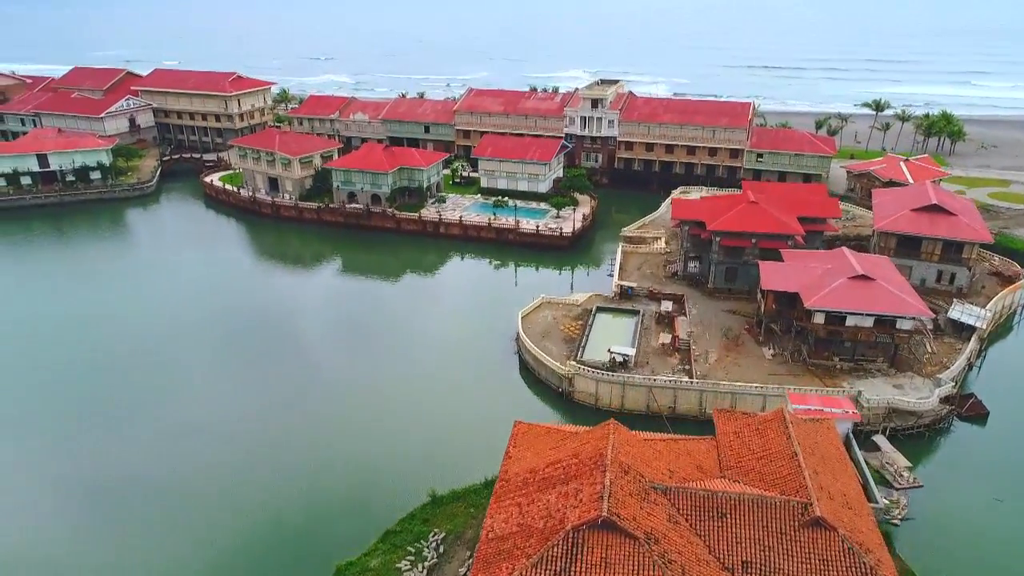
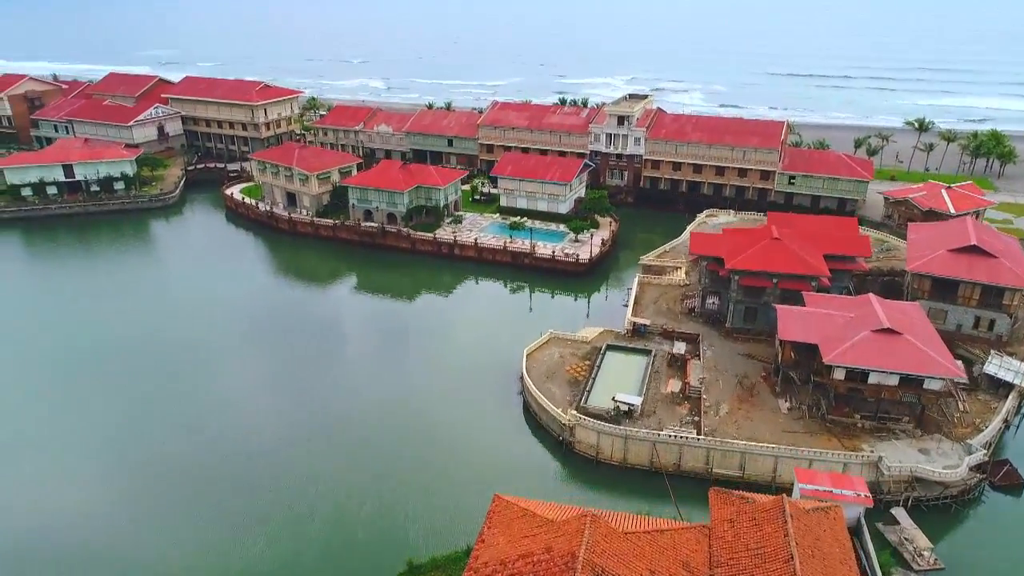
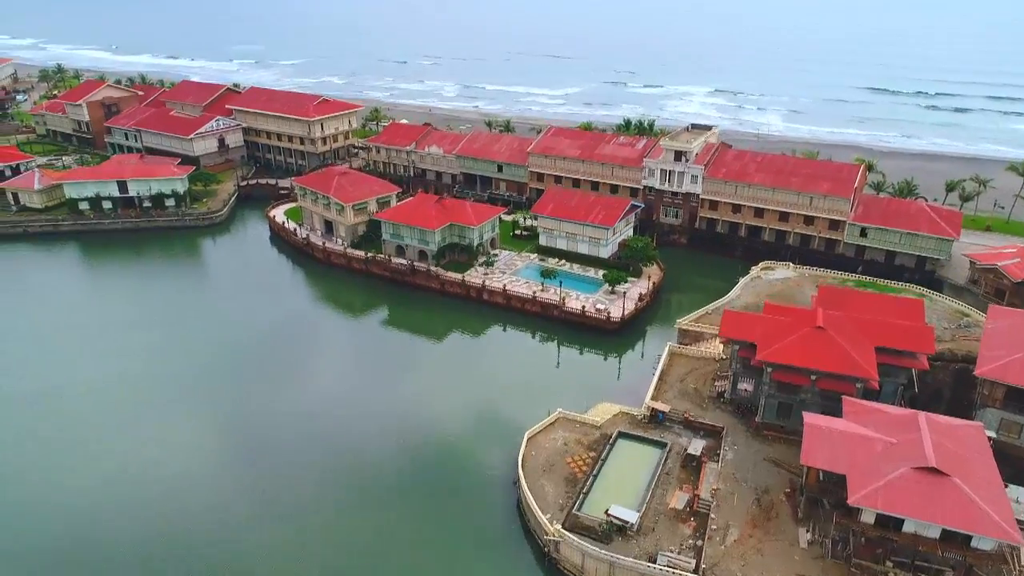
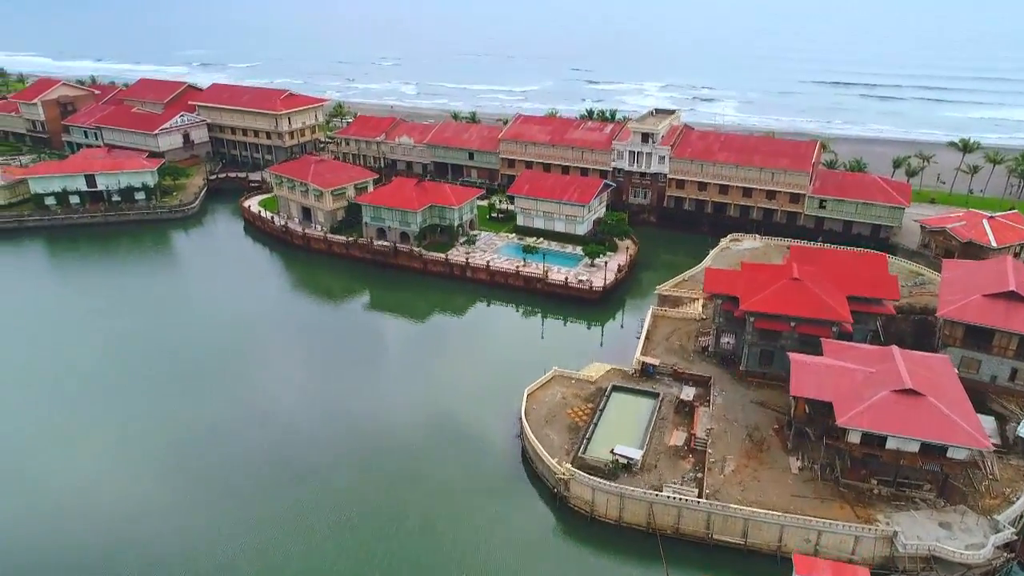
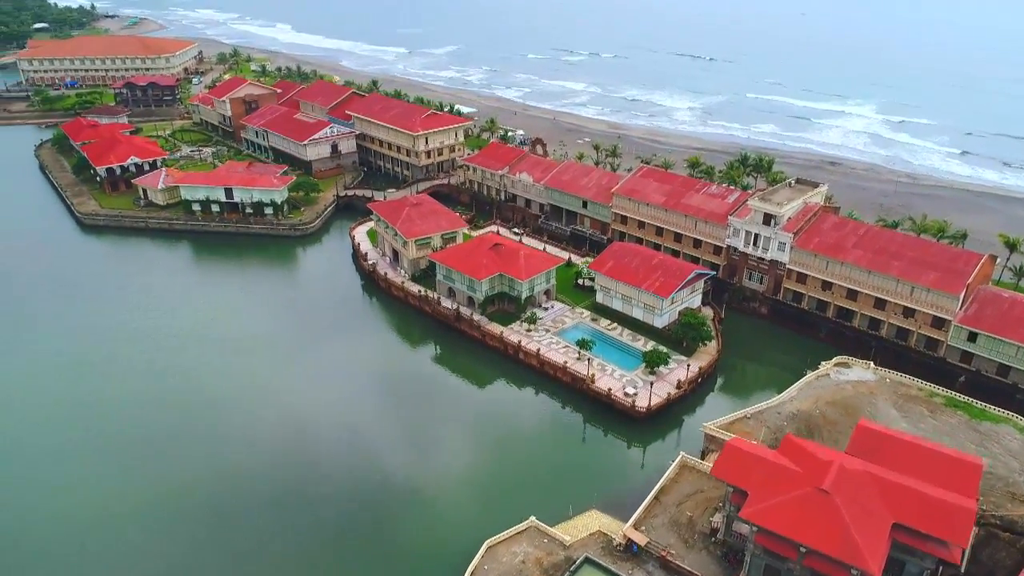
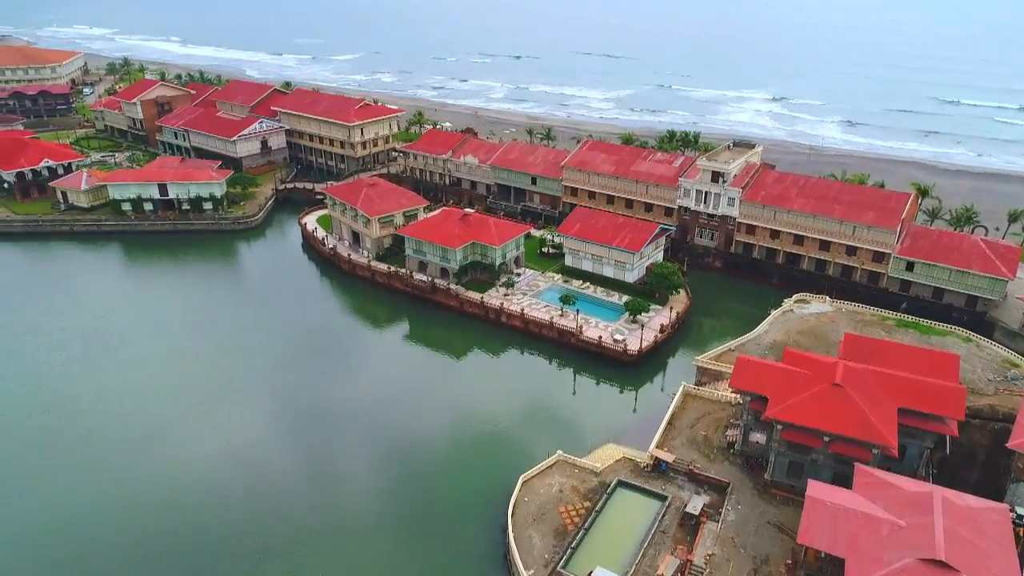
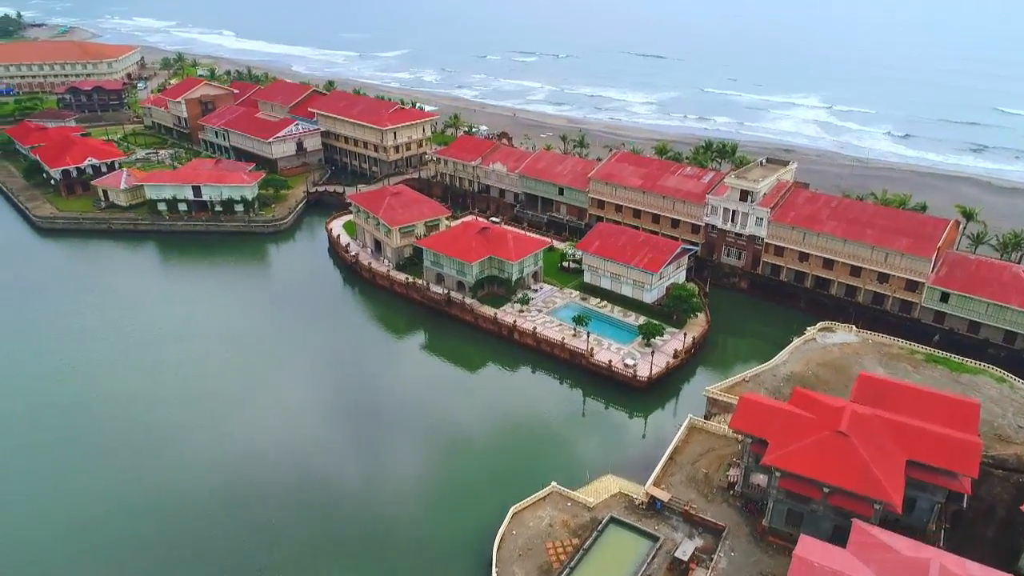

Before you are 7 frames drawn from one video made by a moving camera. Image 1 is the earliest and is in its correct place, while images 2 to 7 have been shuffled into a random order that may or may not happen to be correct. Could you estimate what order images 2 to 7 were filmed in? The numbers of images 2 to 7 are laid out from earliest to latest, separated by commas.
2, 4, 3, 6, 7, 5
